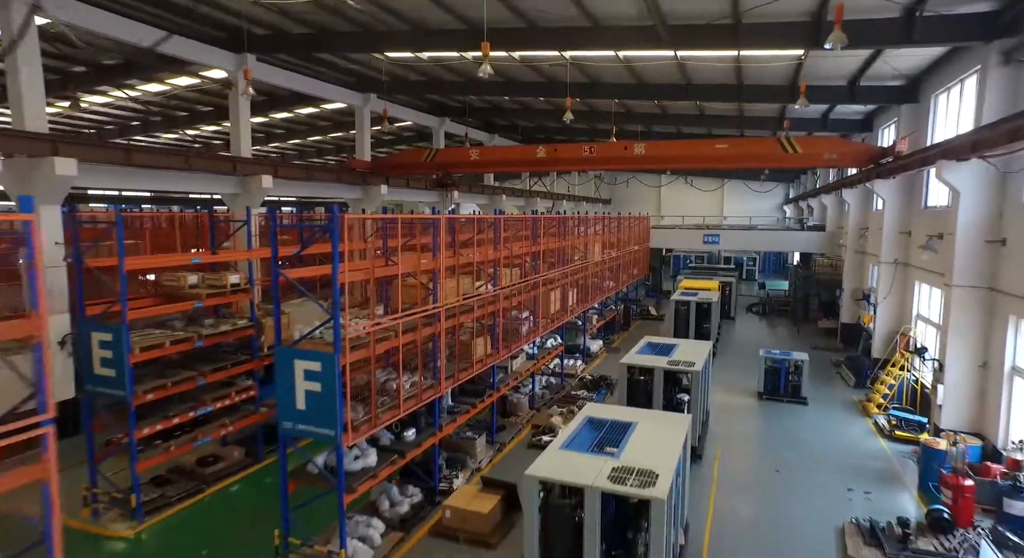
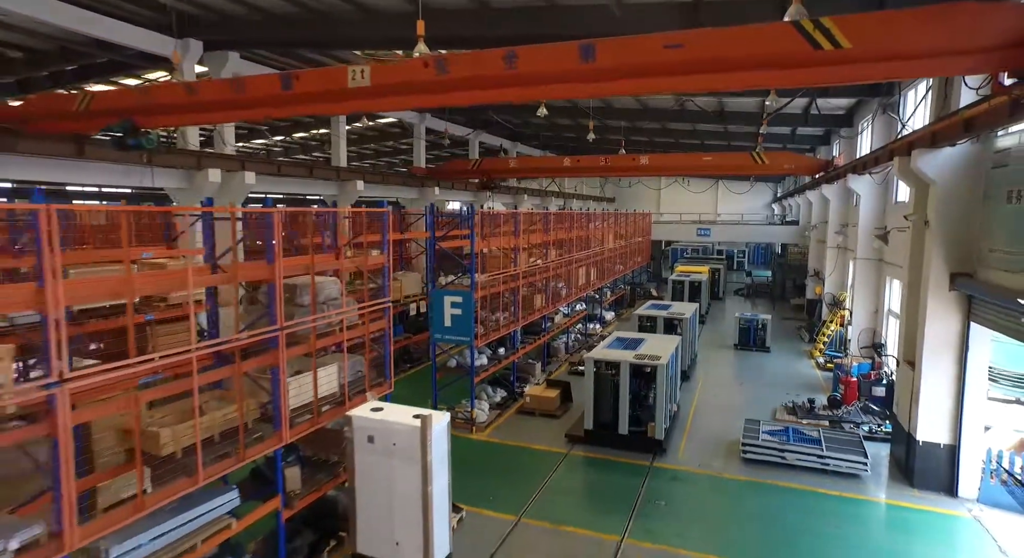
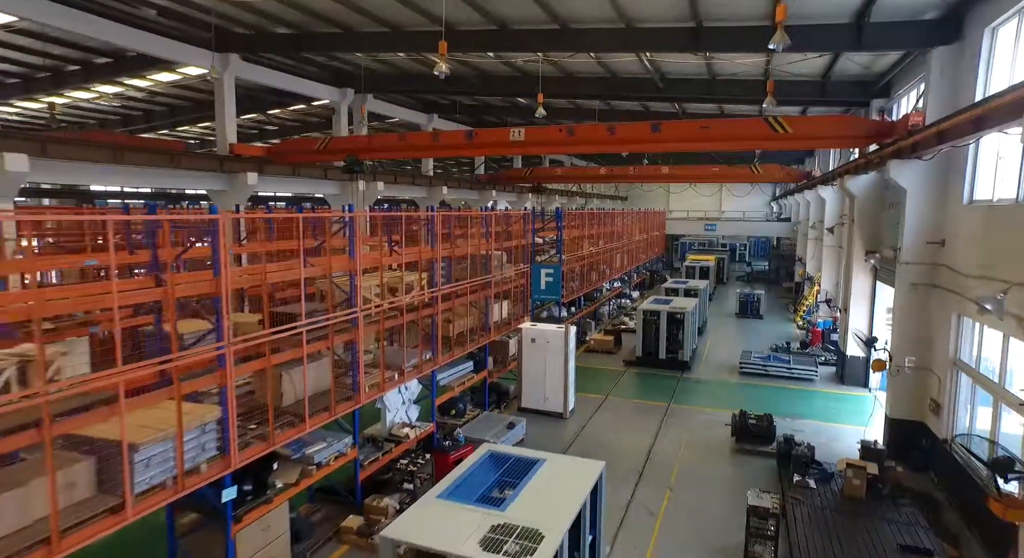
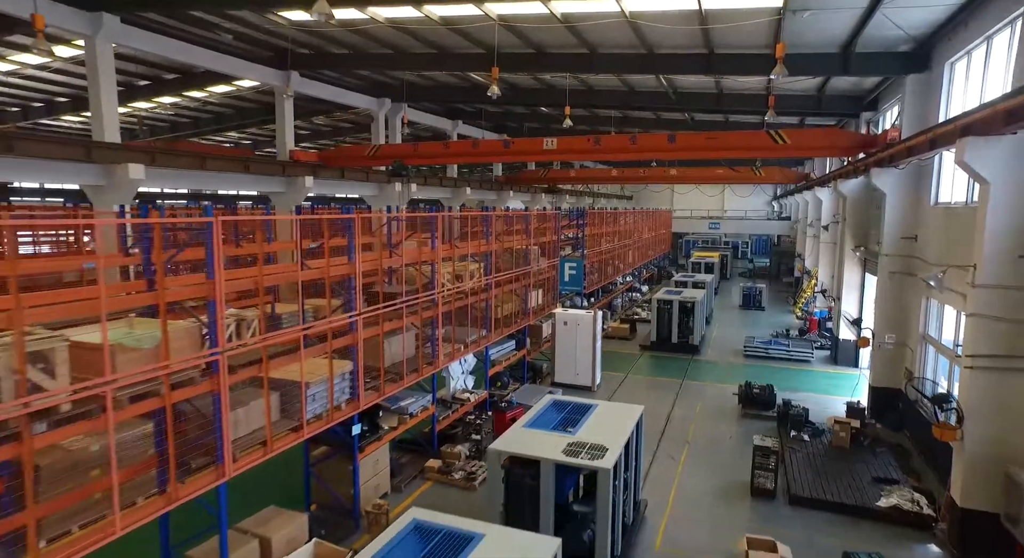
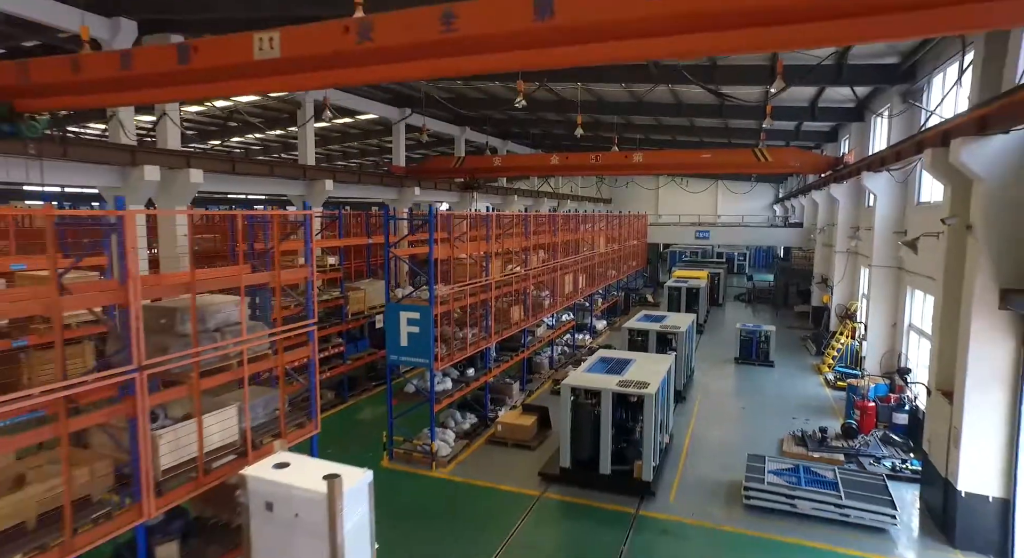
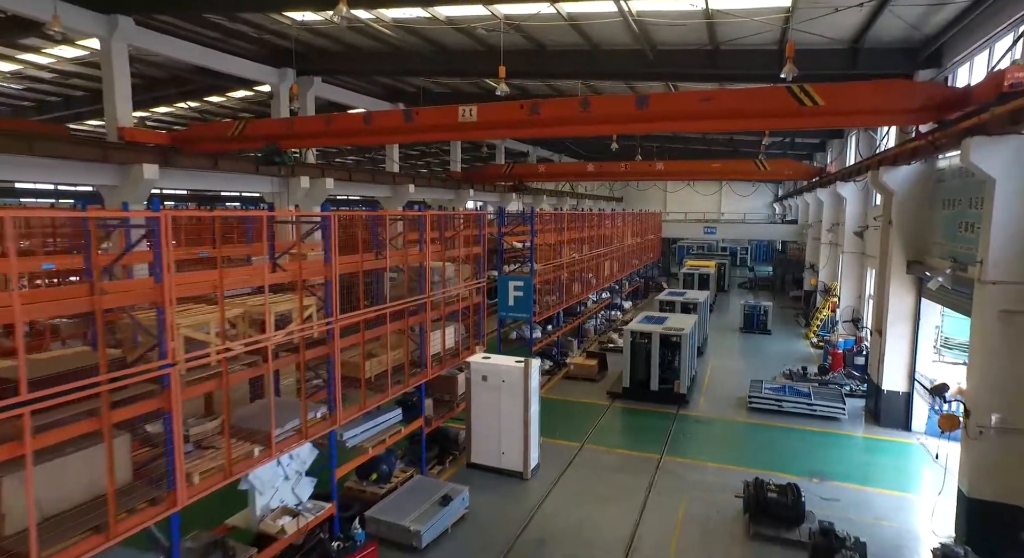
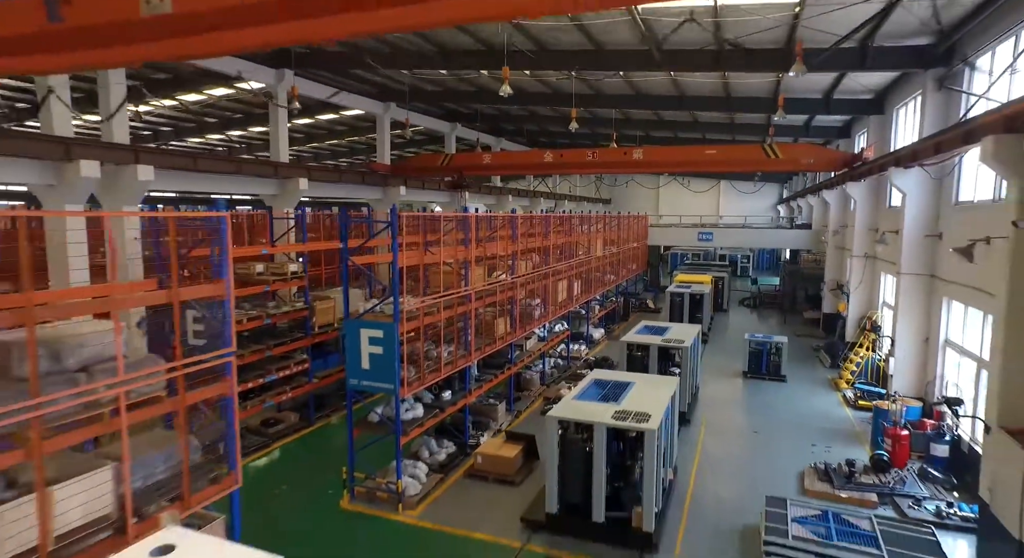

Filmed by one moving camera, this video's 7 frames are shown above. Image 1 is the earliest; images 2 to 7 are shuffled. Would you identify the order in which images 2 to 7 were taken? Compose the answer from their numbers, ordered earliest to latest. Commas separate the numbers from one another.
7, 5, 2, 6, 3, 4
